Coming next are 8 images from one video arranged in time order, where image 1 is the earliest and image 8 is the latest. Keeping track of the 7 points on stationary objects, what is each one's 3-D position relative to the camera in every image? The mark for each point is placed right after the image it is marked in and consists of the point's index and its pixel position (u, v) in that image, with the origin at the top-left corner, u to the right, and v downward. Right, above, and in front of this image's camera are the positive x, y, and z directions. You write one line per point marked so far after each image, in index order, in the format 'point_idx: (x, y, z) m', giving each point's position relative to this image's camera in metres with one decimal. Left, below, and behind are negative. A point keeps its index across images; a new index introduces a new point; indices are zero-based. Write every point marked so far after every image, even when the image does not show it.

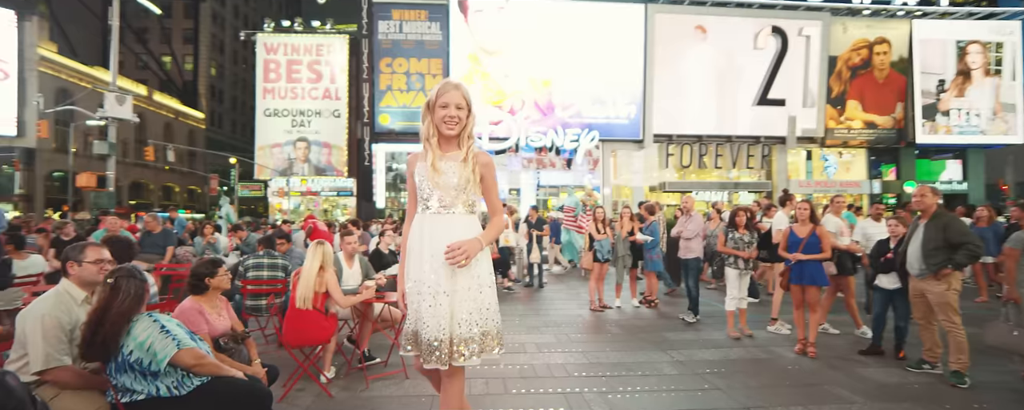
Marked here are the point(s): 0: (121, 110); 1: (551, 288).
0: (-10.0, +2.4, +12.5) m
1: (+0.8, -1.8, +10.3) m
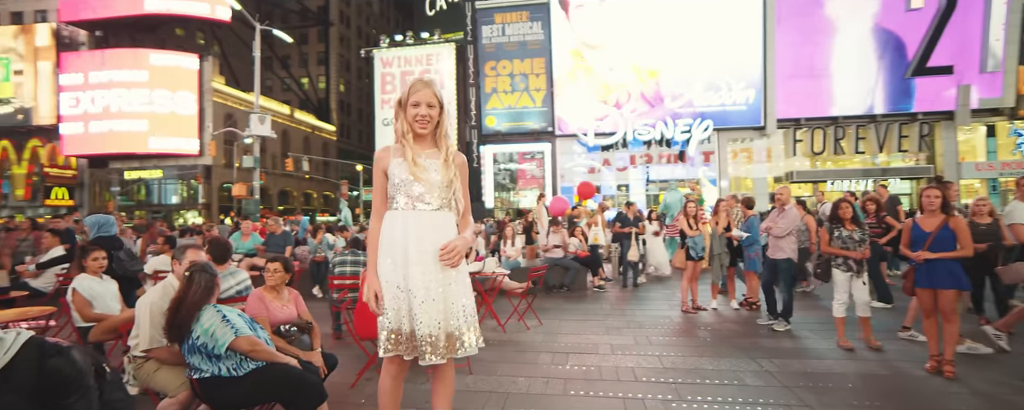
0: (-7.4, +2.3, +14.6) m
1: (+2.7, -1.7, +9.9) m
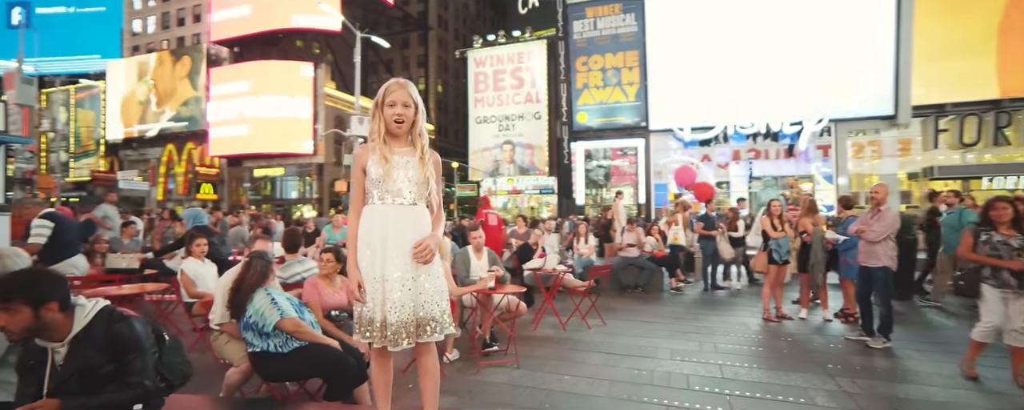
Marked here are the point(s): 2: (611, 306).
0: (-4.8, +2.4, +15.9) m
1: (+4.1, -1.6, +9.2) m
2: (+1.6, -1.6, +8.1) m
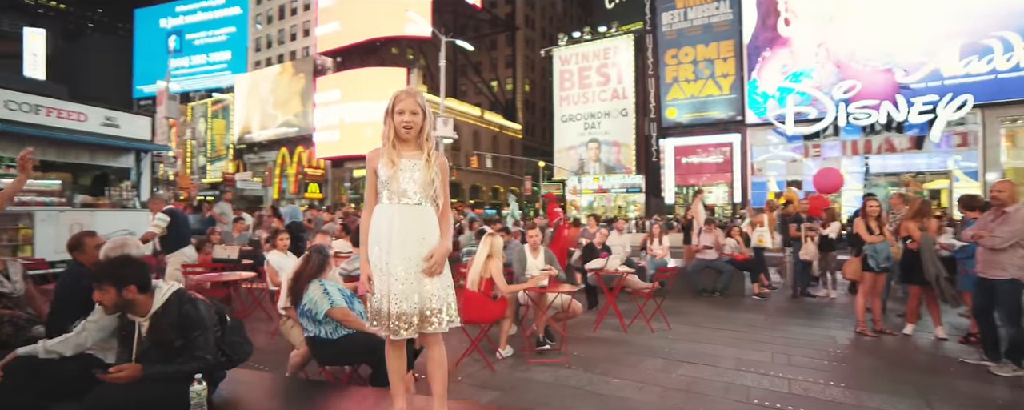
0: (-2.2, +2.5, +16.6) m
1: (+5.3, -1.6, +8.4) m
2: (+2.7, -1.6, +7.7) m
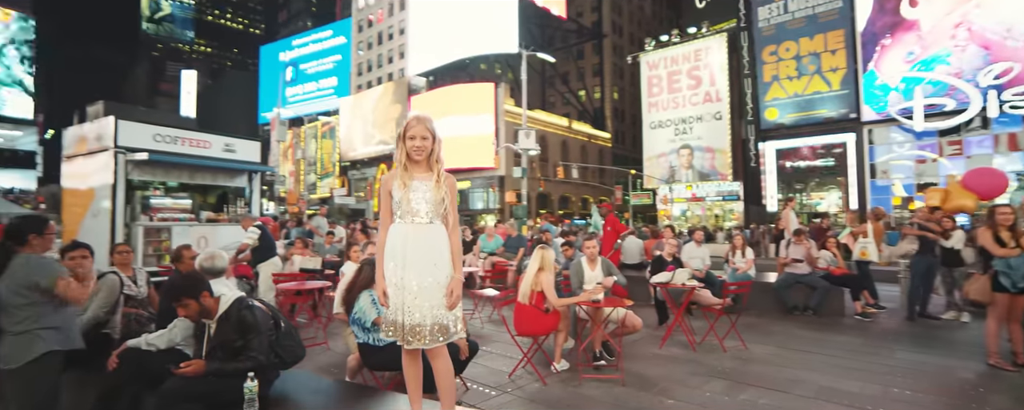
0: (+0.6, +2.1, +16.8) m
1: (+6.4, -1.8, +7.3) m
2: (+3.7, -1.8, +7.1) m
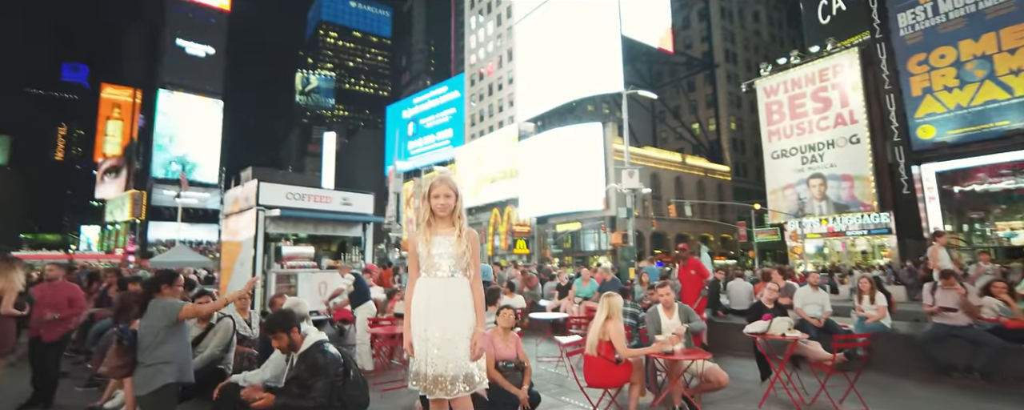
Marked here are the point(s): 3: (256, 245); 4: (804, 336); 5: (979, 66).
0: (+4.0, +0.8, +16.4) m
1: (+7.4, -2.1, +5.5) m
2: (+4.7, -2.3, +6.0) m
3: (-4.7, -0.8, +9.0) m
4: (+3.3, -1.5, +5.5) m
5: (+16.2, +4.8, +17.2) m
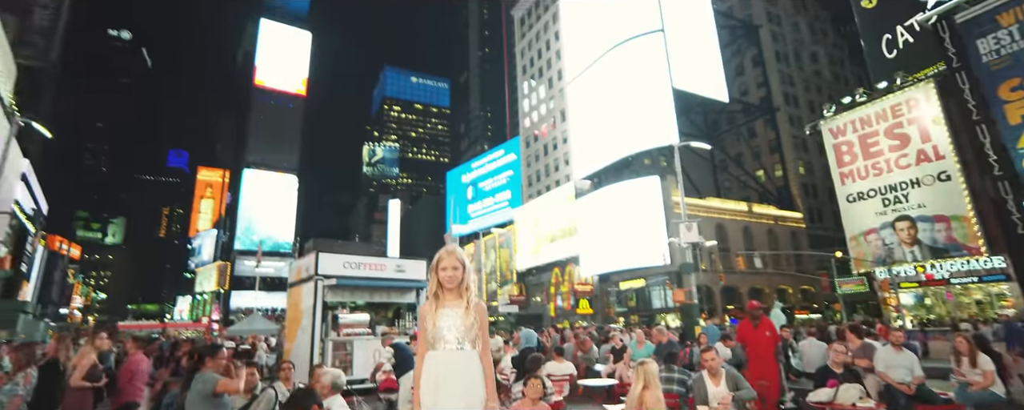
0: (+5.8, -0.9, +15.8) m
1: (+7.8, -2.4, +4.2) m
2: (+5.2, -2.7, +5.1) m
3: (-3.8, -2.1, +9.4) m
4: (+3.7, -2.0, +4.9) m
5: (+17.8, +3.6, +15.5) m
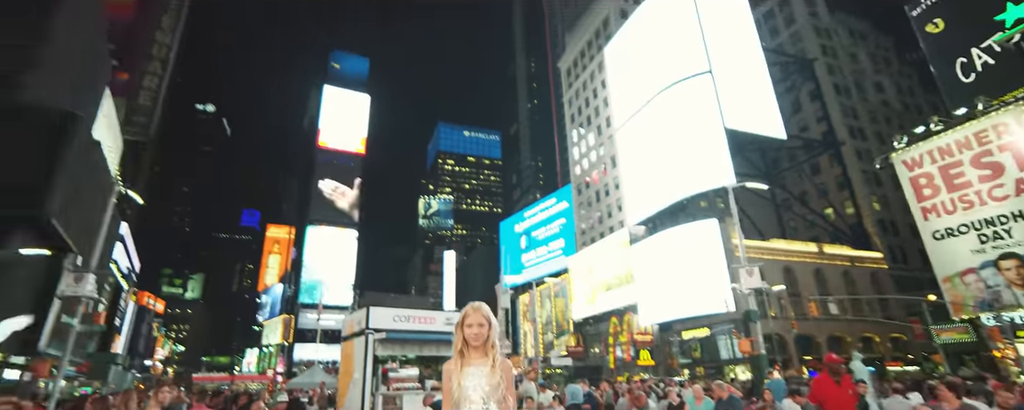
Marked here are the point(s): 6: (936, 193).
0: (+7.3, -2.2, +14.9) m
1: (+8.1, -2.6, +3.1) m
2: (+5.6, -3.0, +4.2) m
3: (-2.8, -3.2, +9.5) m
4: (+4.0, -2.3, +4.2) m
5: (+19.2, +2.7, +13.7) m
6: (+16.9, +0.4, +19.4) m
